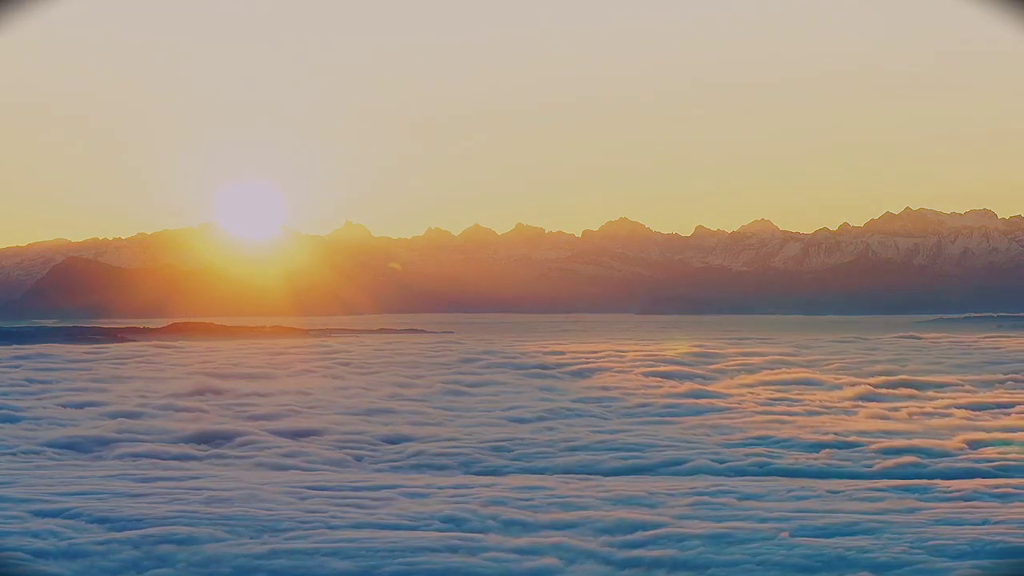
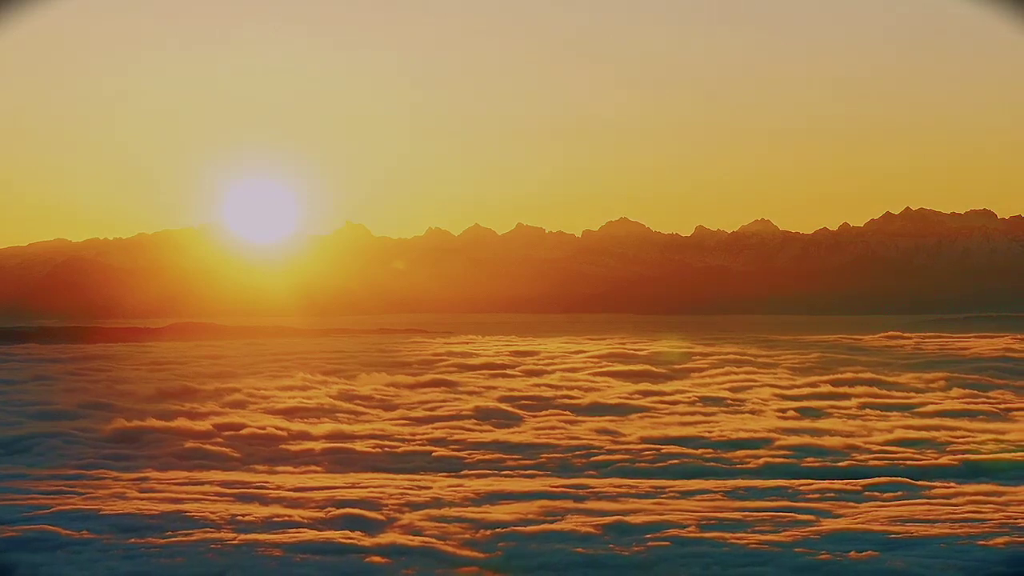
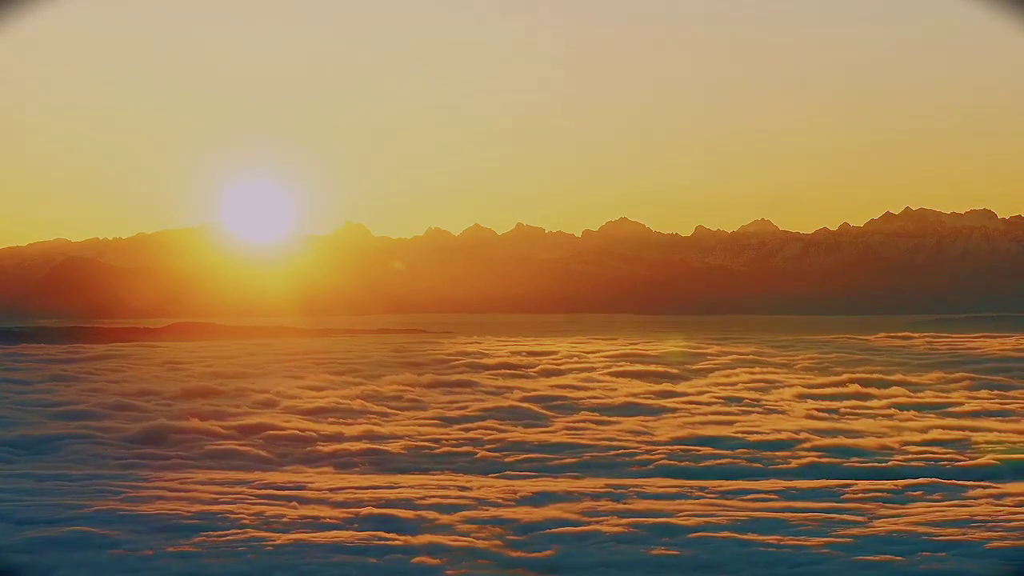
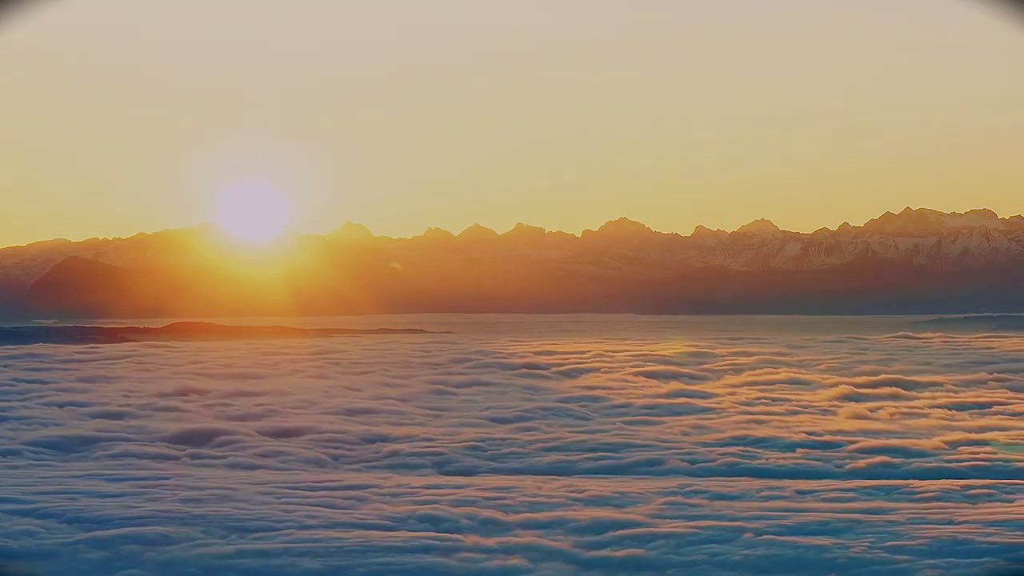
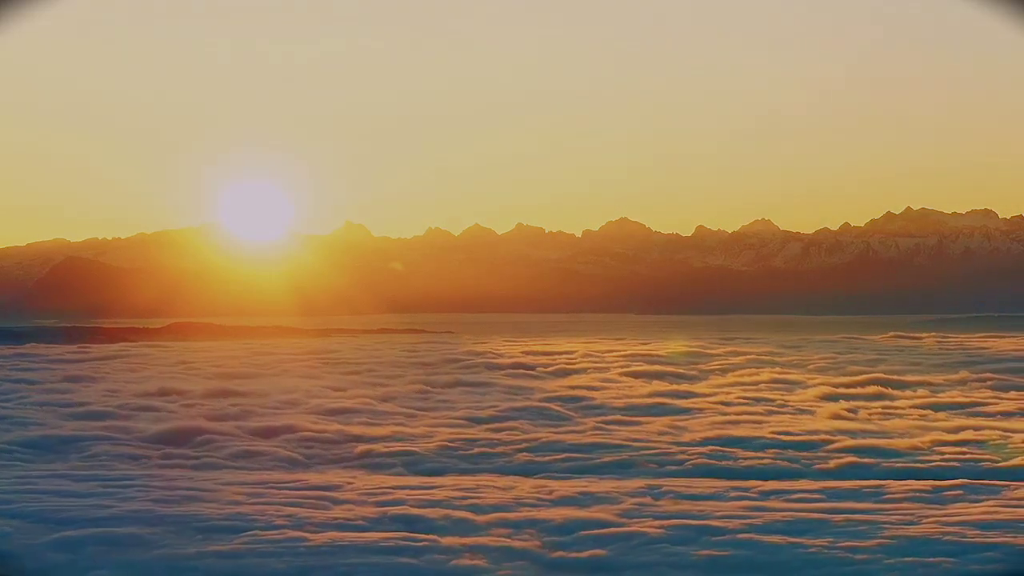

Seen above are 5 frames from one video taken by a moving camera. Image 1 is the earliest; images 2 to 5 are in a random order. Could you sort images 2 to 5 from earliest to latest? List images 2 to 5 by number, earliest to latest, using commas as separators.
4, 5, 3, 2
